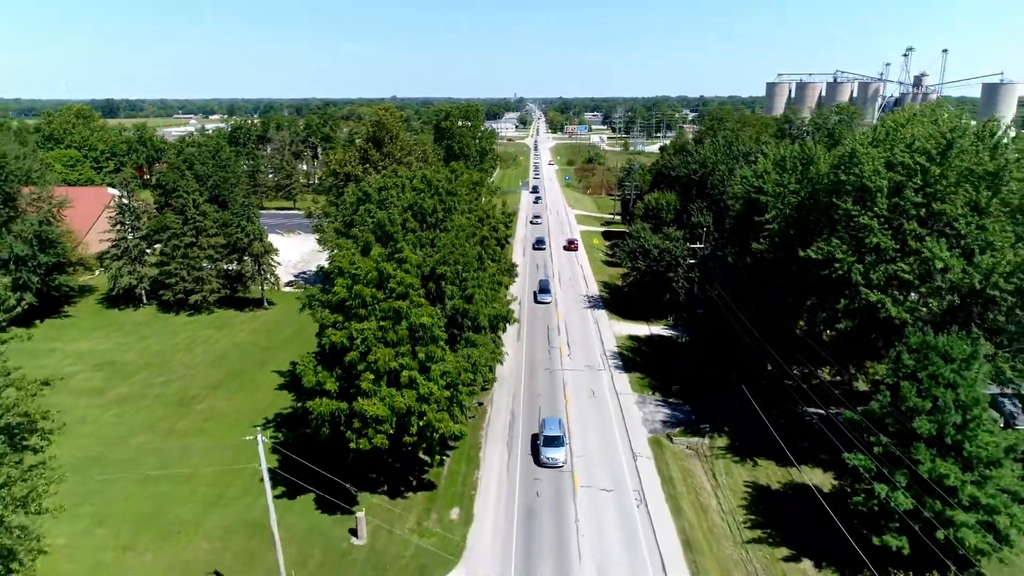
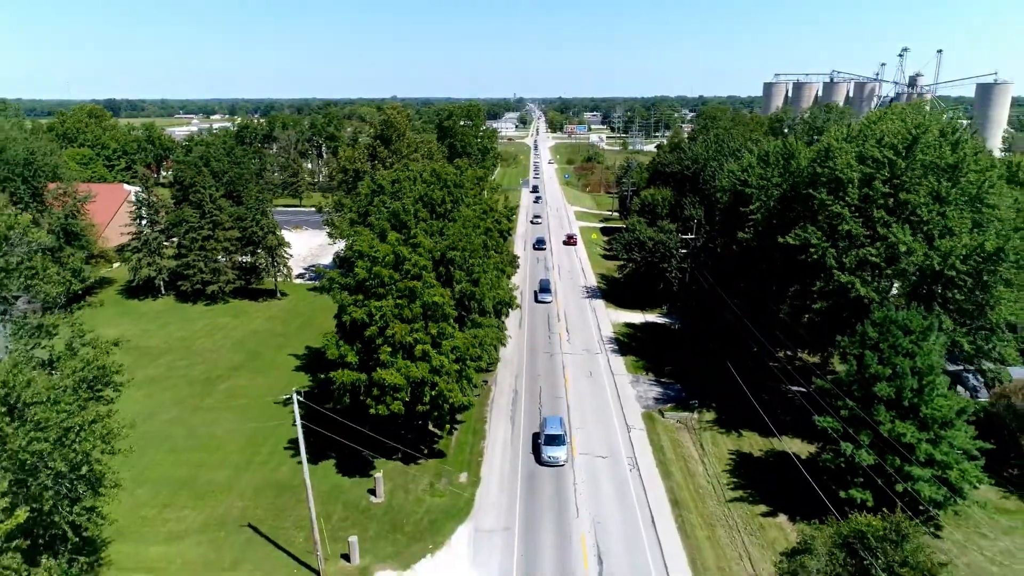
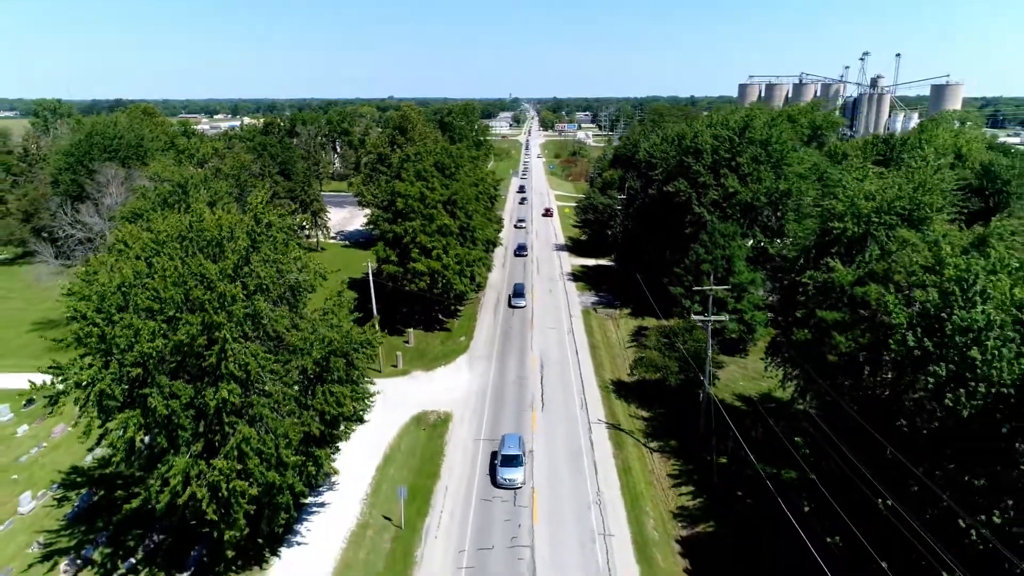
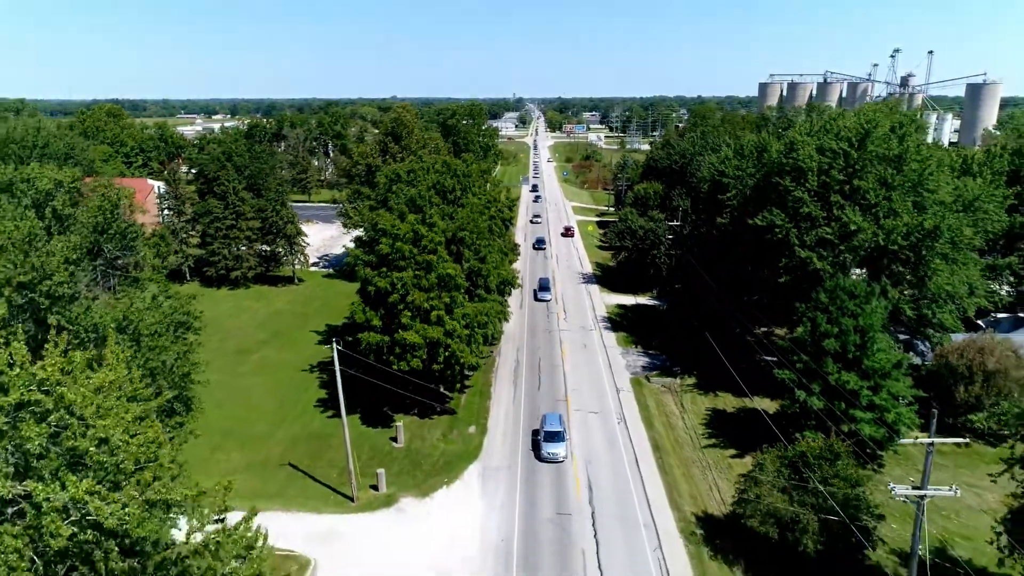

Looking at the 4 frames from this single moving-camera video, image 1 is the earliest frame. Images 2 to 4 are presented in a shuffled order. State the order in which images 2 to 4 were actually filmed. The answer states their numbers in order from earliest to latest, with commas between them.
2, 4, 3
